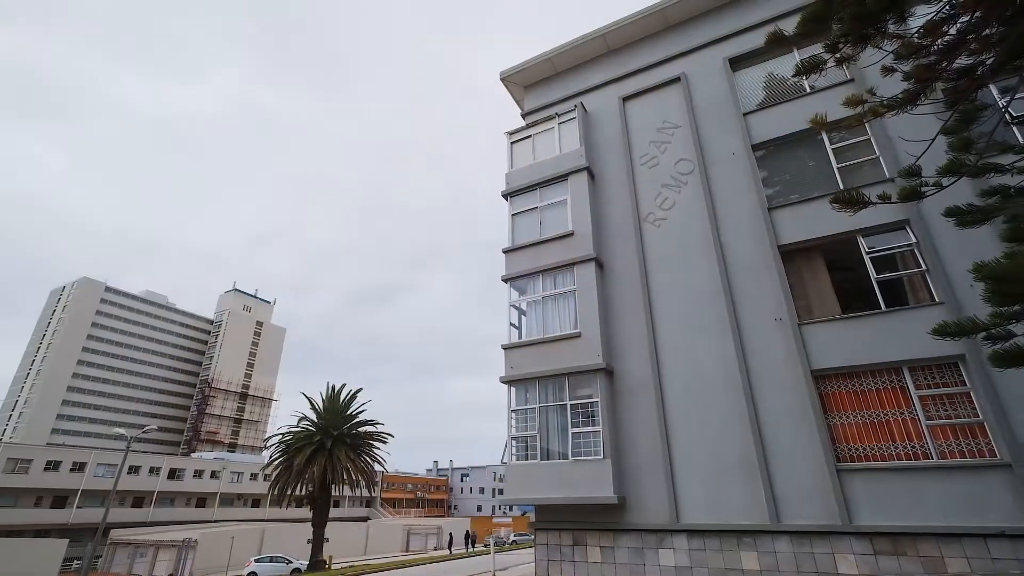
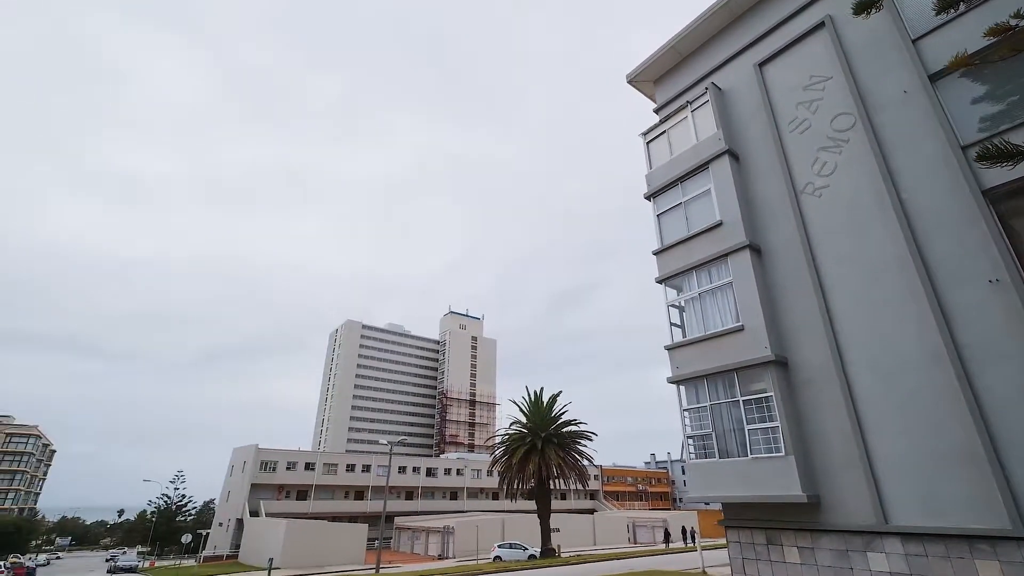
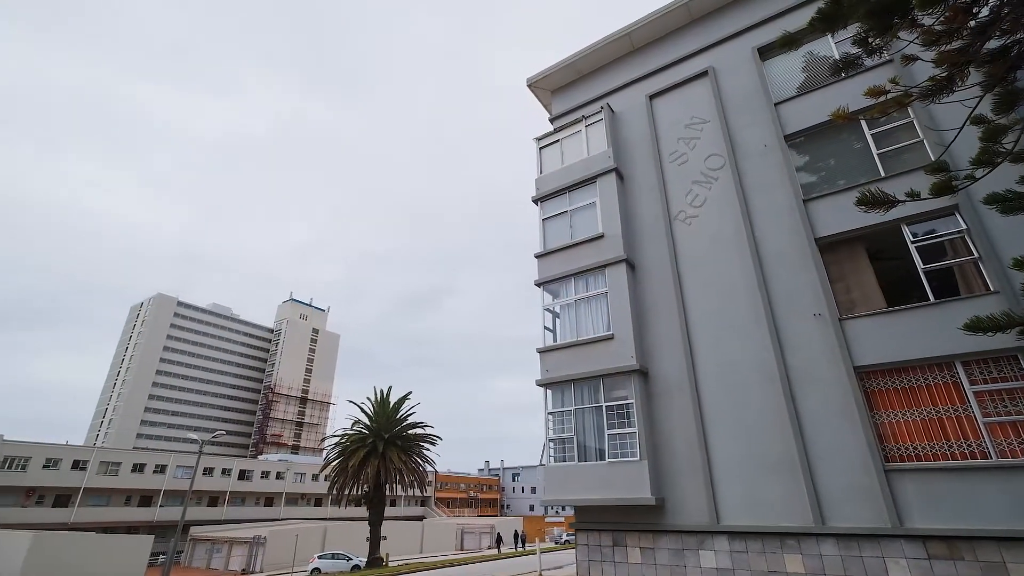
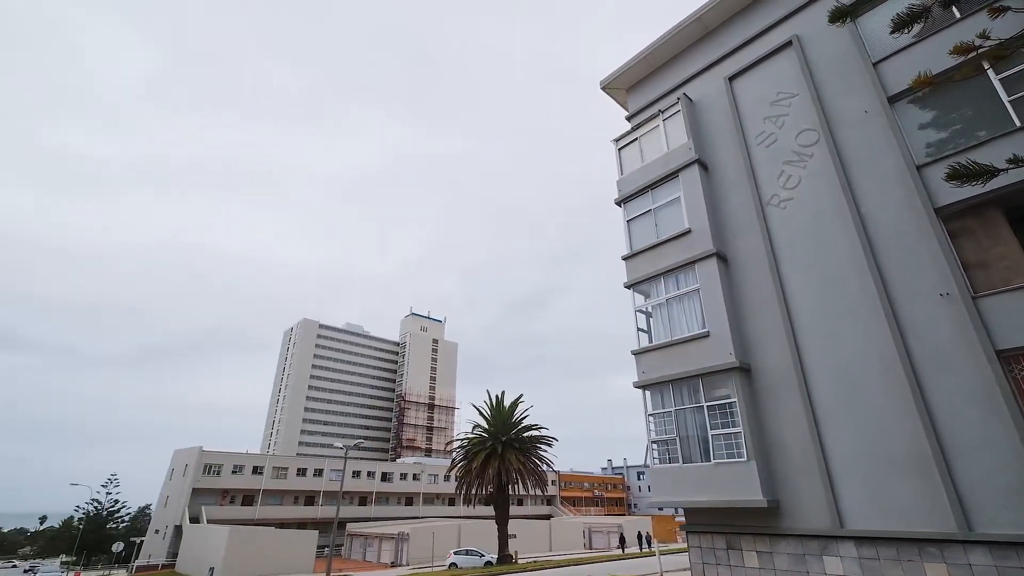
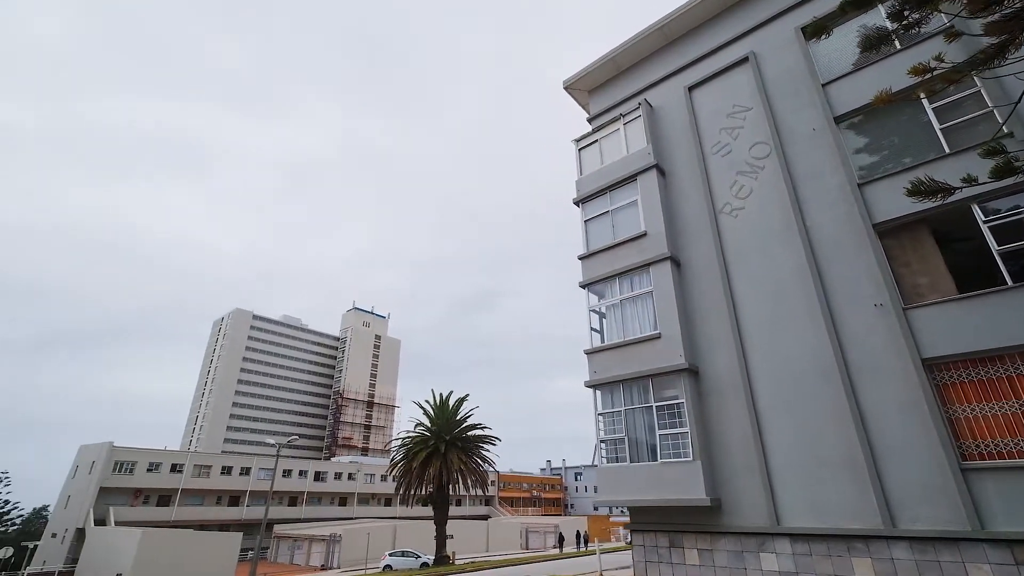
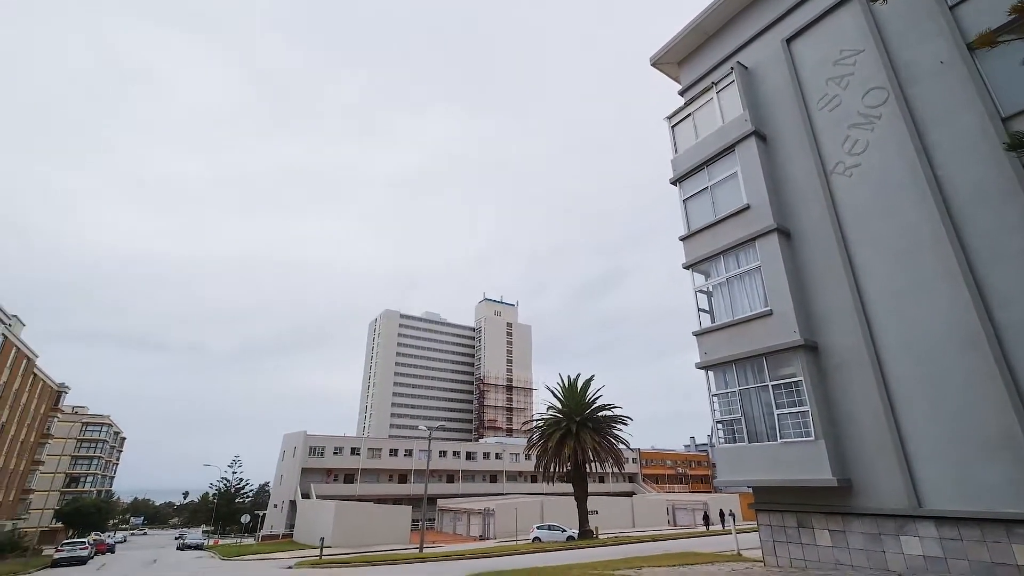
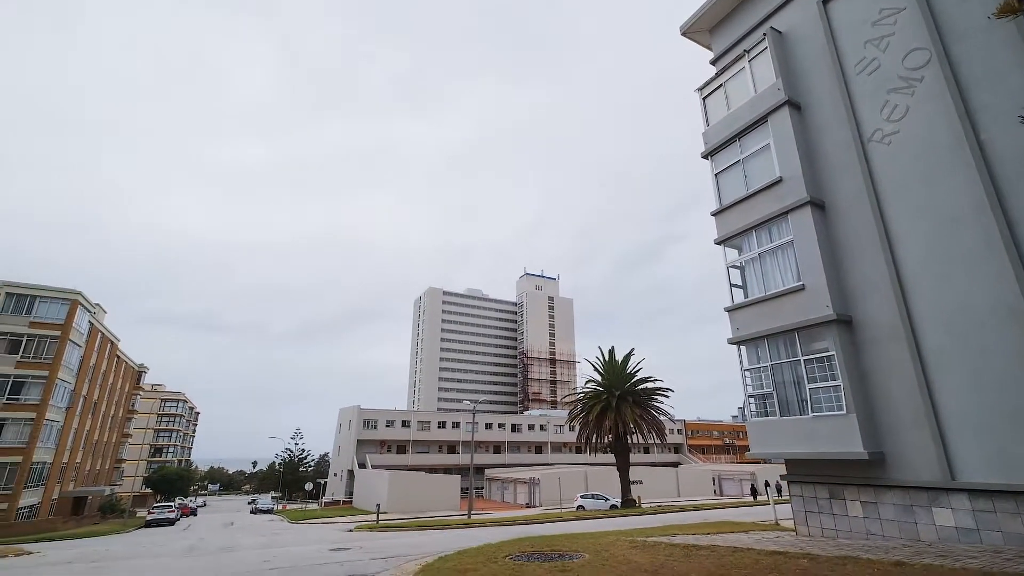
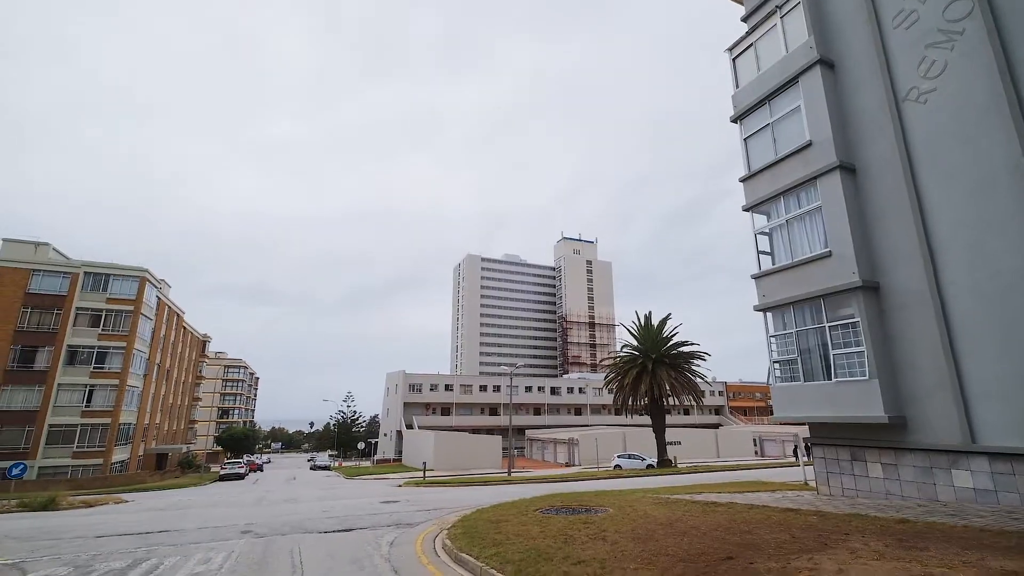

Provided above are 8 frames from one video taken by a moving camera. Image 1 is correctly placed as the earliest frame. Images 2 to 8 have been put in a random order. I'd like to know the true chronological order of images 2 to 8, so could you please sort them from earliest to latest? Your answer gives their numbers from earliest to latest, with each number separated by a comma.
3, 5, 4, 2, 6, 7, 8
